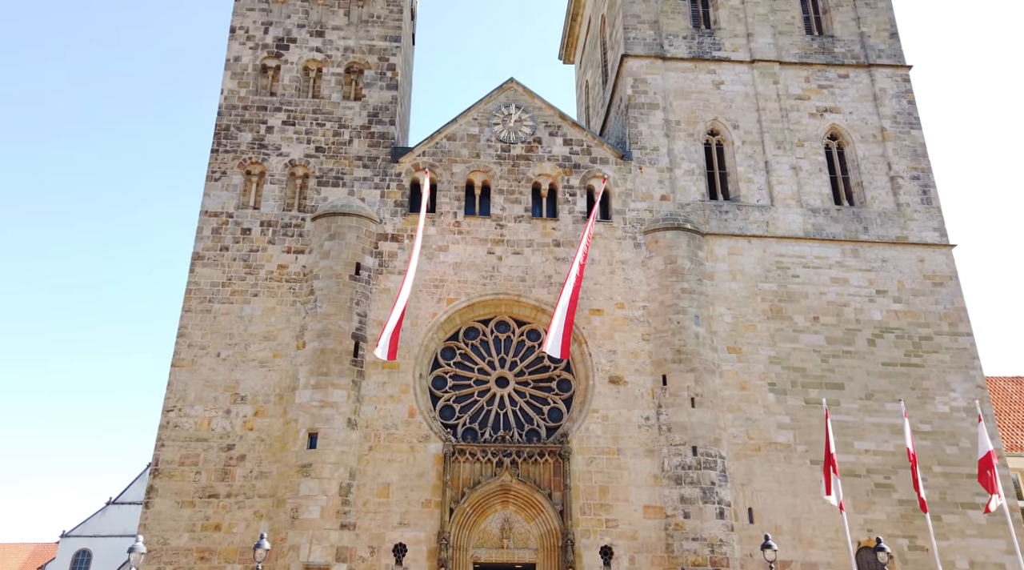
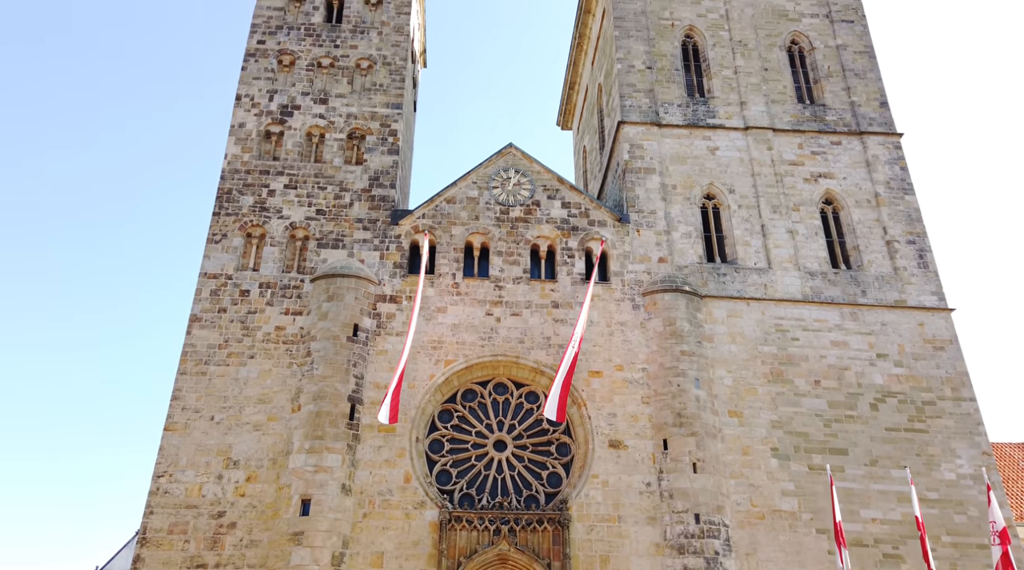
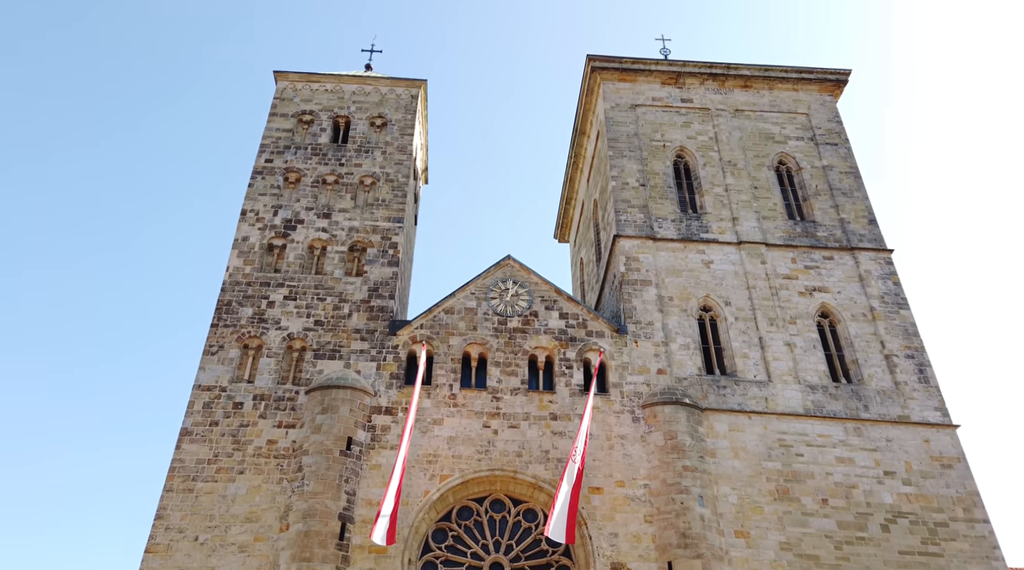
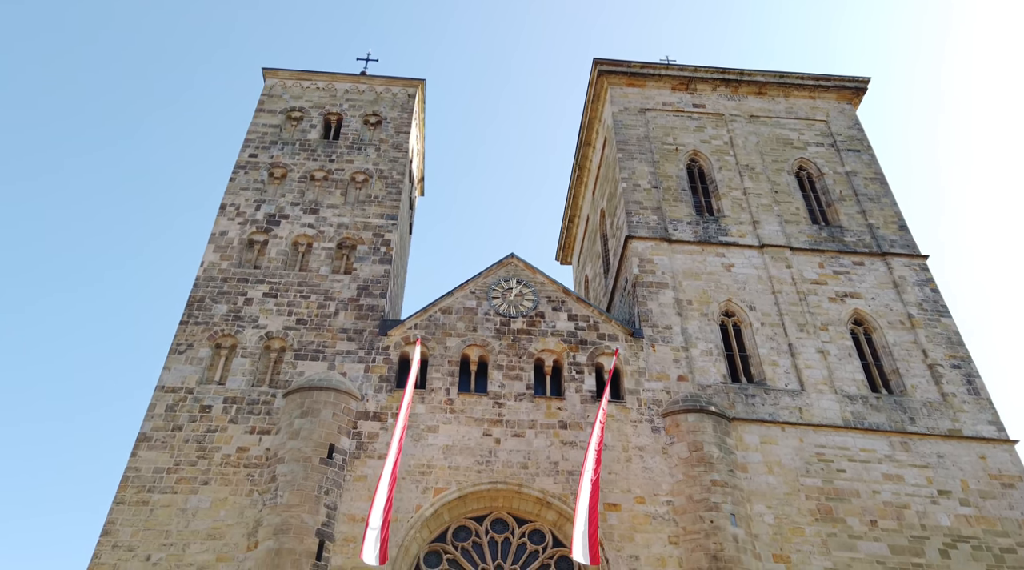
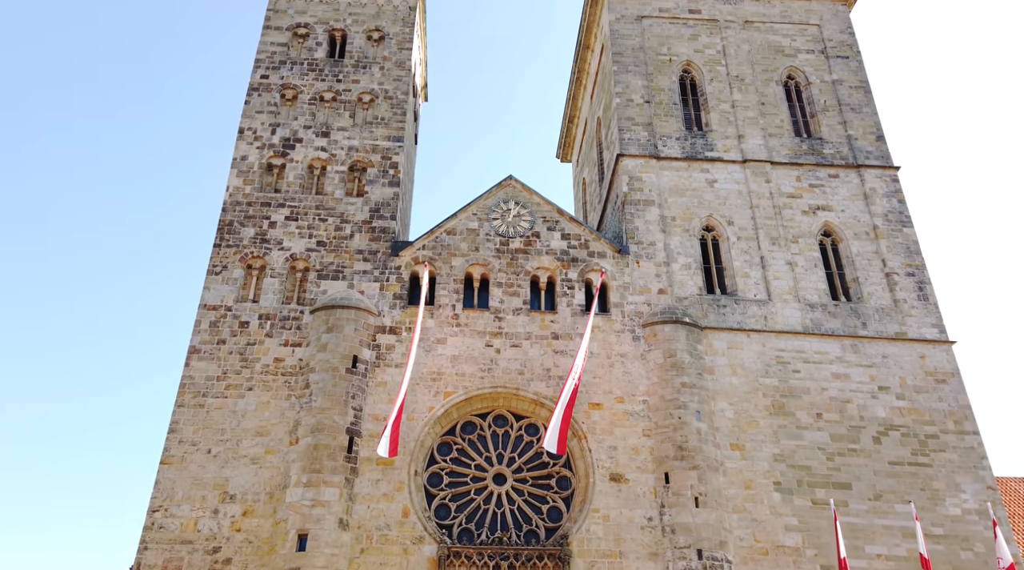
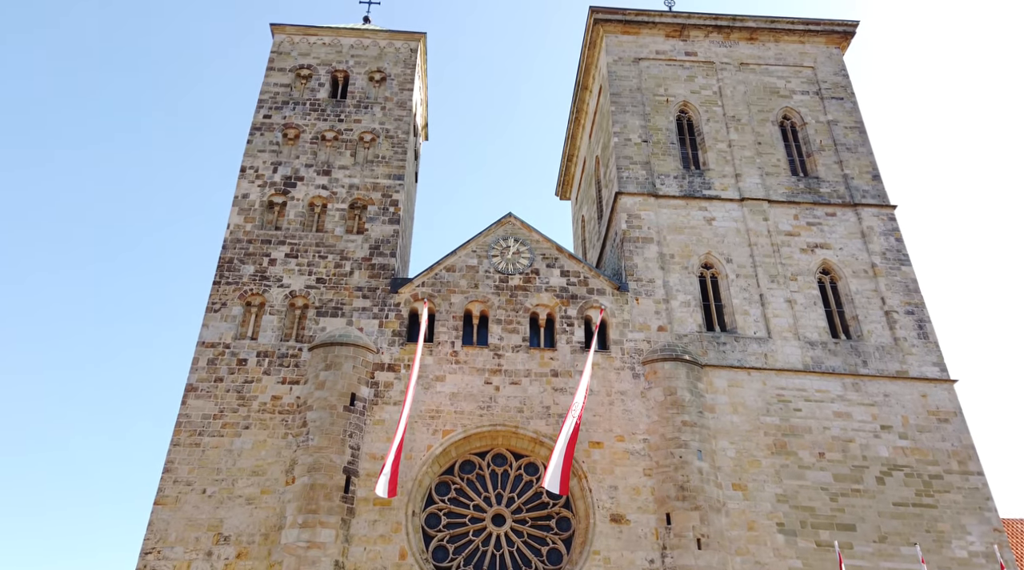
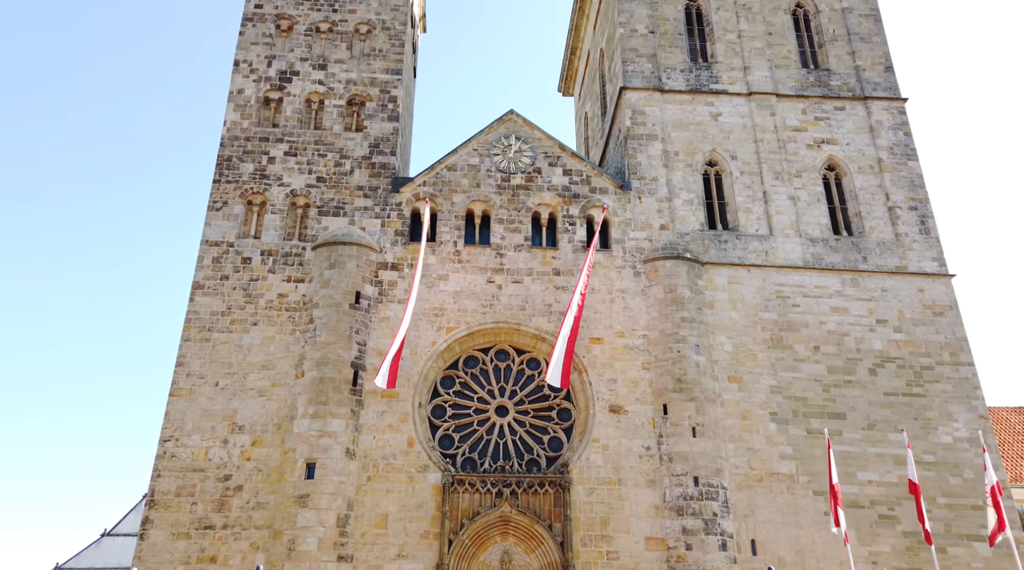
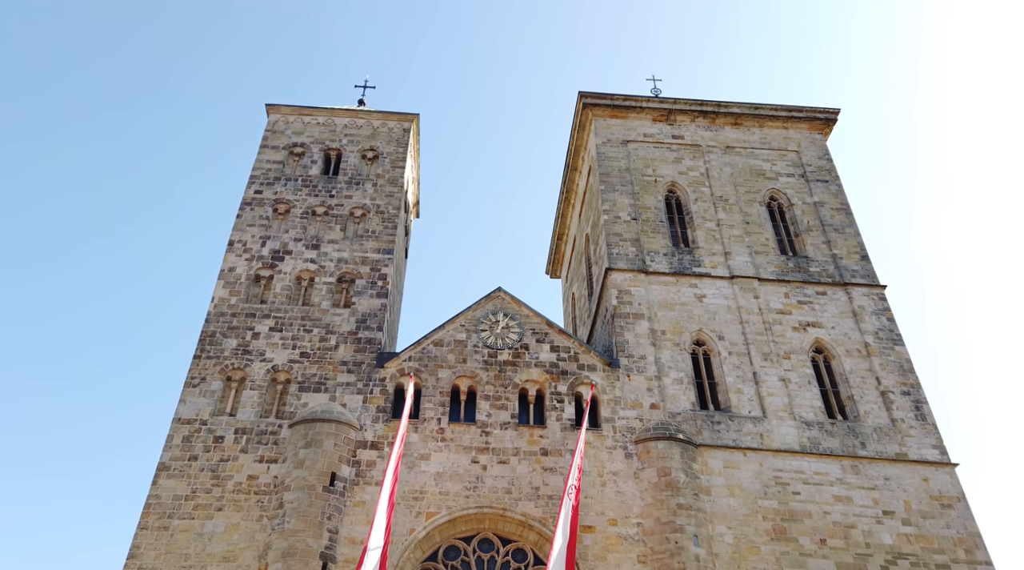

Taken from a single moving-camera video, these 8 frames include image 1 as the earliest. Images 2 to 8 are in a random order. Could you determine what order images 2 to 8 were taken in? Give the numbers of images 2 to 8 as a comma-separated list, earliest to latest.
7, 2, 5, 6, 3, 8, 4
